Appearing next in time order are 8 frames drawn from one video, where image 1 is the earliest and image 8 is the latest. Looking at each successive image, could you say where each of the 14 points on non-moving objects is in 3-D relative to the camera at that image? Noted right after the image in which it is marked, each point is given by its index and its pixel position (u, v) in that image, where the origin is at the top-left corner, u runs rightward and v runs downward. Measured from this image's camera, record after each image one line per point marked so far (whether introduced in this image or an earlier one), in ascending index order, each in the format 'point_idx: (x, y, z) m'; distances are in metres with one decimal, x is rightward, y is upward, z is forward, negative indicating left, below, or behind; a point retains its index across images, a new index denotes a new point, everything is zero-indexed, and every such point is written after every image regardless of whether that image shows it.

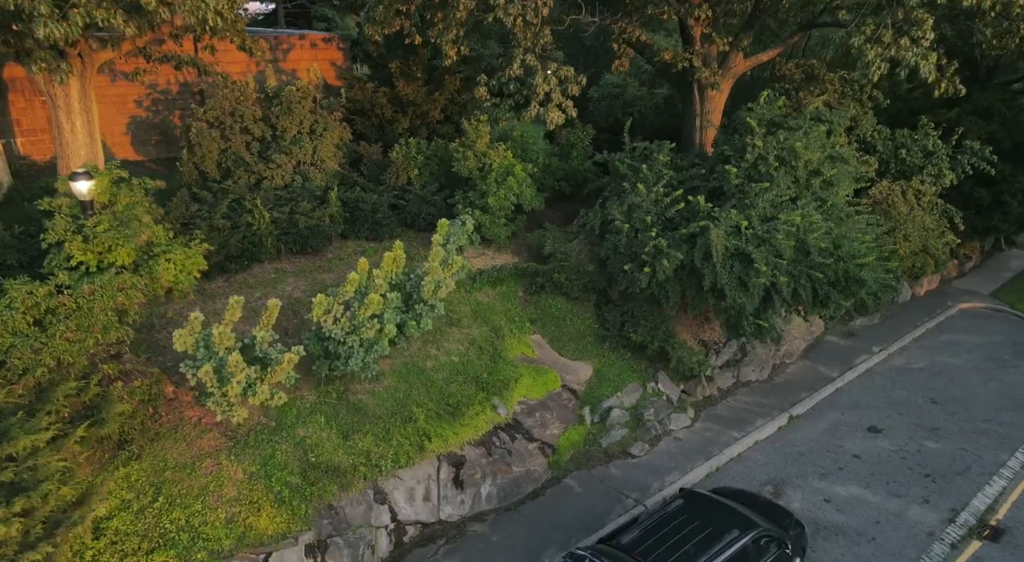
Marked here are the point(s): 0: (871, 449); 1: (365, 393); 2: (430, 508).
0: (+7.9, -3.7, +14.8) m
1: (-2.5, -1.9, +11.6) m
2: (-1.4, -3.9, +11.5) m
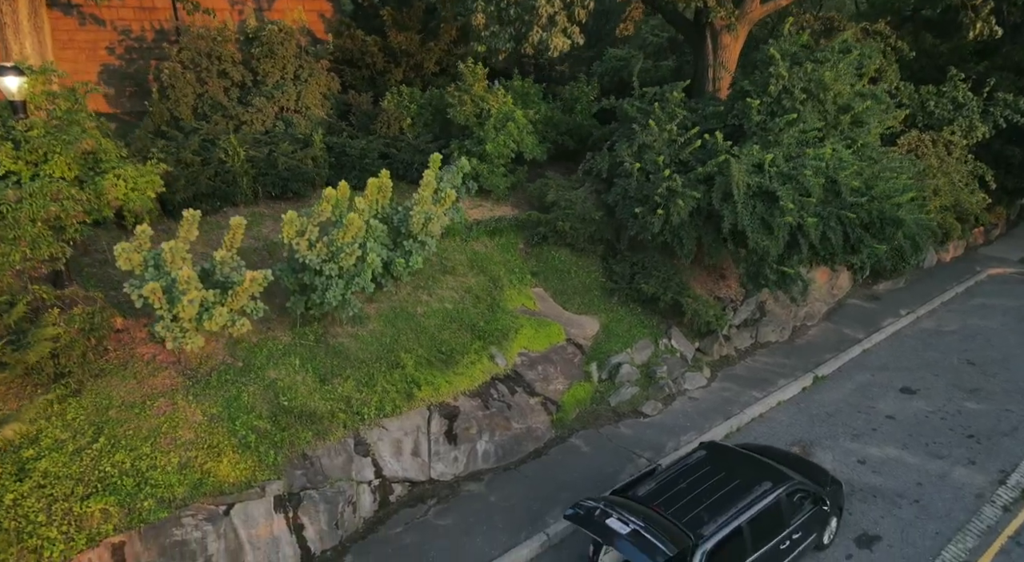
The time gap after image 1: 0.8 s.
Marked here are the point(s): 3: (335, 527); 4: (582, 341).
0: (+7.9, -2.6, +13.5) m
1: (-2.5, -0.8, +10.3) m
2: (-1.4, -2.8, +10.3) m
3: (-2.4, -3.3, +9.1) m
4: (+1.4, -1.2, +13.4) m
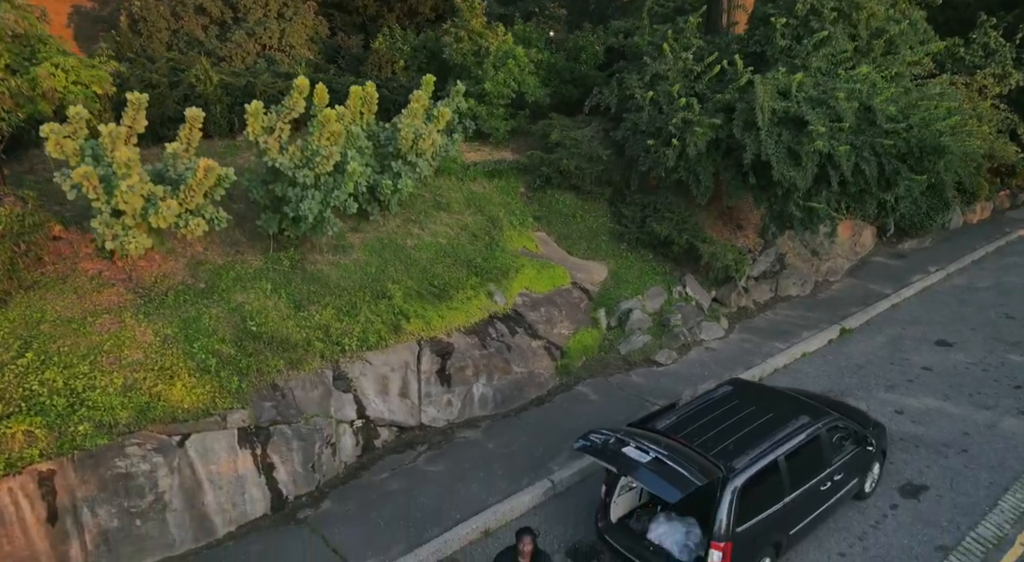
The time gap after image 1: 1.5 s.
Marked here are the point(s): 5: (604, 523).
0: (+7.9, -1.5, +12.3) m
1: (-2.5, +0.2, +9.2) m
2: (-1.4, -1.7, +9.2) m
3: (-2.4, -2.3, +8.0) m
4: (+1.4, -0.1, +12.3) m
5: (+1.0, -2.7, +7.5) m
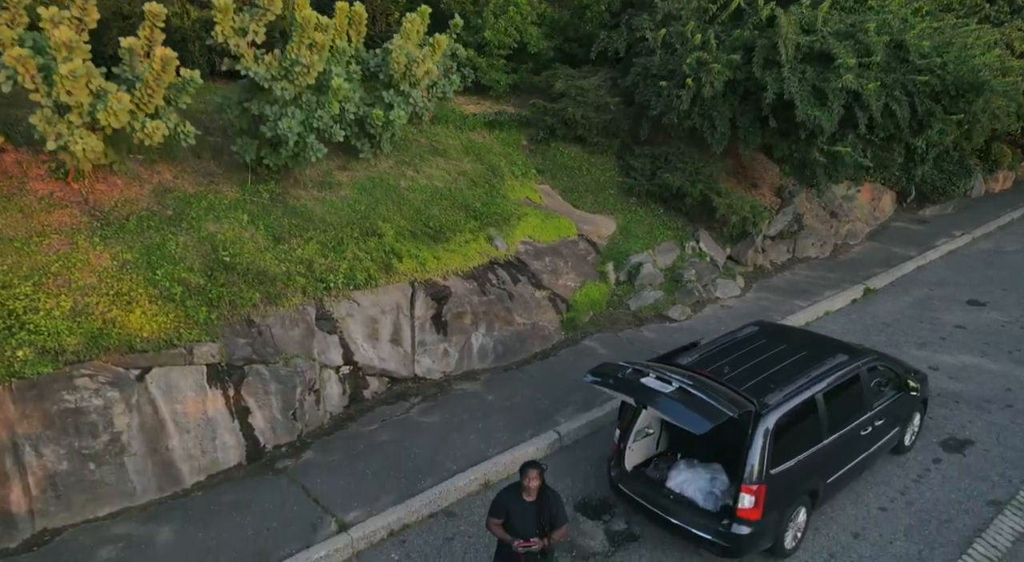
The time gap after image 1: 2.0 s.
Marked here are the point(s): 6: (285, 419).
0: (+7.9, -0.7, +11.5) m
1: (-2.5, +1.0, +8.4) m
2: (-1.4, -0.9, +8.4) m
3: (-2.4, -1.5, +7.2) m
4: (+1.4, +0.7, +11.5) m
5: (+1.0, -1.9, +6.7) m
6: (-2.4, -1.5, +7.2) m
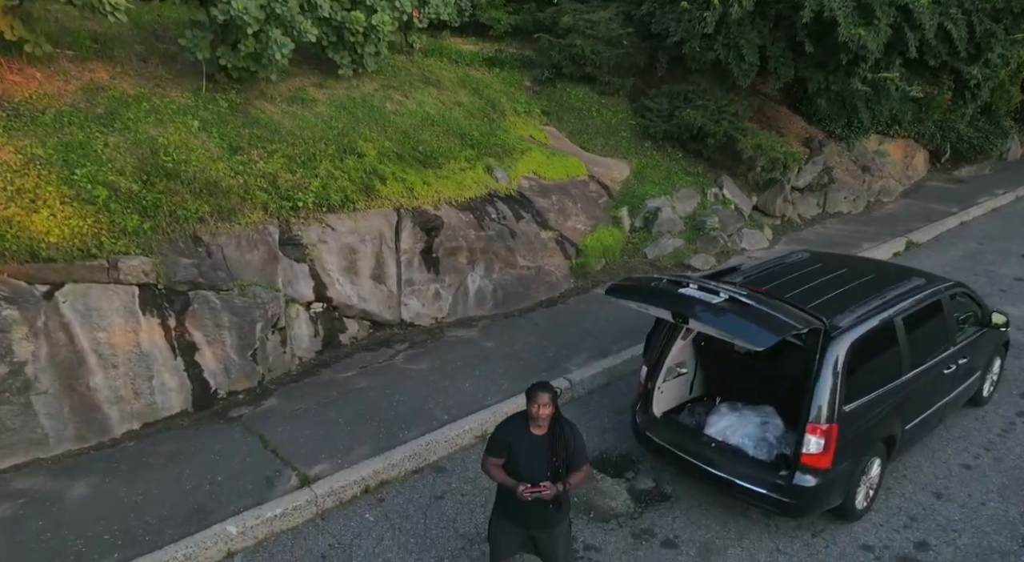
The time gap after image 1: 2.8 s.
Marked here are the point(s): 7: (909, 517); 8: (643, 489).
0: (+8.0, +0.1, +10.3) m
1: (-2.5, +1.8, +7.2) m
2: (-1.3, -0.2, +7.2) m
3: (-2.3, -0.7, +6.0) m
4: (+1.5, +1.5, +10.3) m
5: (+1.1, -1.1, +5.4) m
6: (-2.4, -0.7, +5.9) m
7: (+3.0, -1.8, +5.1) m
8: (+1.0, -1.7, +5.4) m
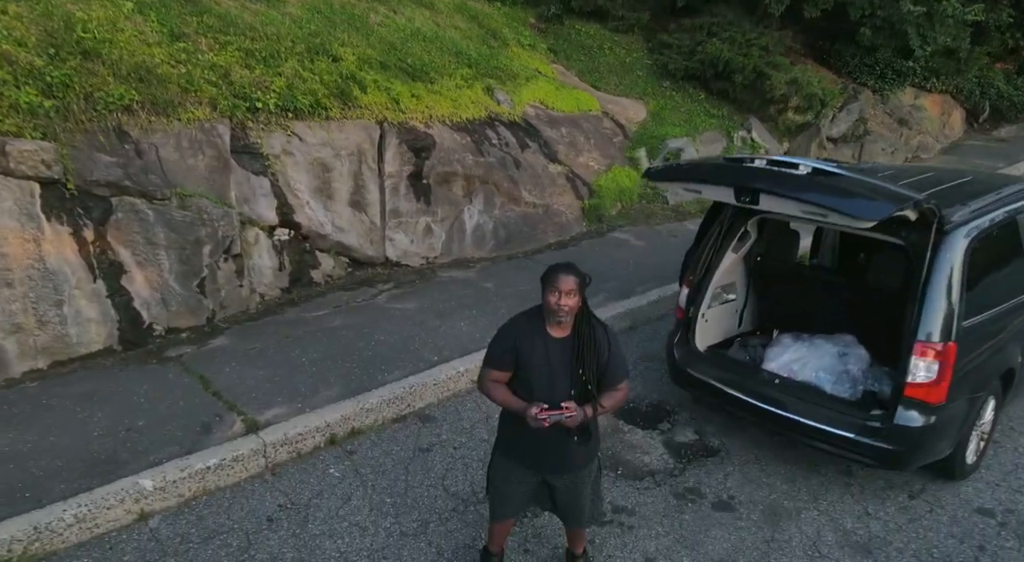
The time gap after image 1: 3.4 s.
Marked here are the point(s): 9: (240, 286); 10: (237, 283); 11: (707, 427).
0: (+8.0, +0.8, +9.1) m
1: (-2.5, +2.4, +6.1) m
2: (-1.3, +0.5, +6.0) m
3: (-2.3, -0.1, +4.9) m
4: (+1.5, +2.2, +9.1) m
5: (+1.1, -0.5, +4.3) m
6: (-2.3, -0.1, +4.8) m
7: (+3.0, -1.1, +3.9) m
8: (+1.1, -1.0, +4.3) m
9: (-2.1, 0.0, +5.2) m
10: (-2.1, 0.0, +5.2) m
11: (+1.3, -1.0, +4.5) m
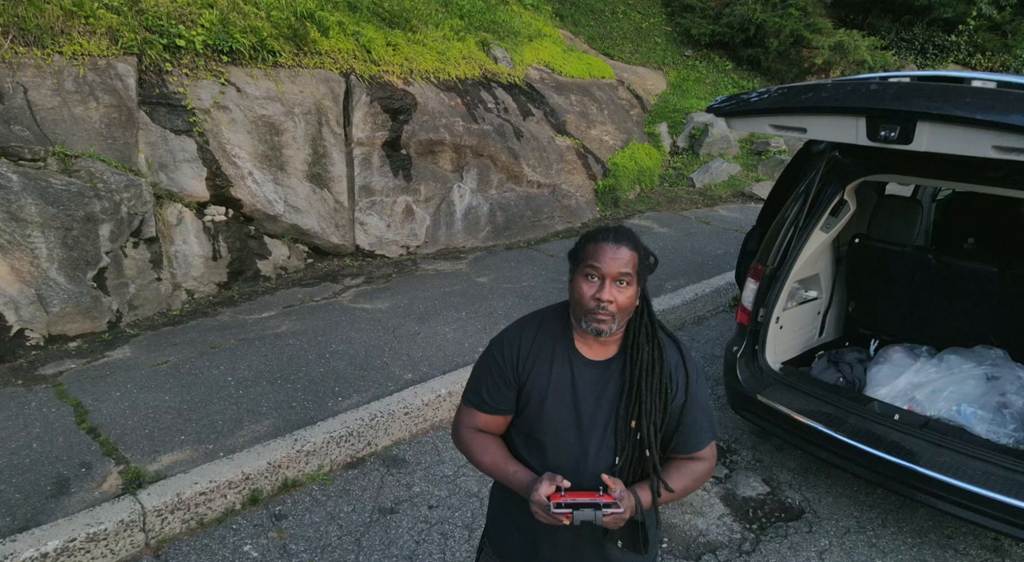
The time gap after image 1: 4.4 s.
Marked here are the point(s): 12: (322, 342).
0: (+8.0, +0.8, +7.9) m
1: (-2.5, +2.5, +4.8) m
2: (-1.3, +0.5, +4.8) m
3: (-2.3, 0.0, +3.7) m
4: (+1.5, +2.2, +7.9) m
5: (+1.1, -0.4, +3.1) m
6: (-2.3, 0.0, +3.6) m
7: (+3.0, -1.1, +2.7) m
8: (+1.1, -1.0, +3.1) m
9: (-2.1, 0.0, +4.0) m
10: (-2.1, 0.0, +4.0) m
11: (+1.3, -0.9, +3.2) m
12: (-1.1, -0.3, +3.9) m
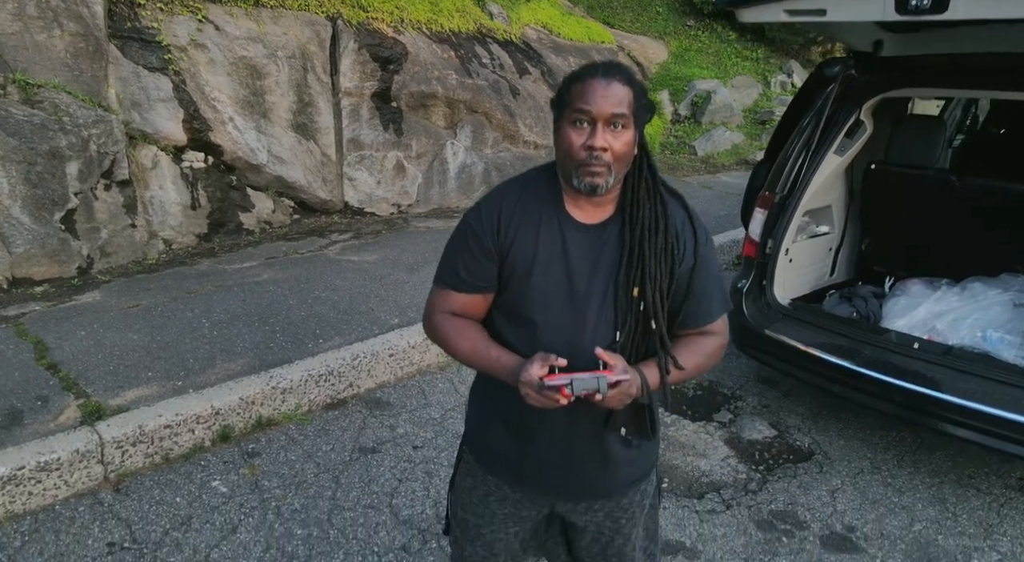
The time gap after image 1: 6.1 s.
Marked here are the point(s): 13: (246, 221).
0: (+8.0, +1.1, +7.7) m
1: (-2.5, +2.8, +4.6) m
2: (-1.3, +0.8, +4.6) m
3: (-2.3, +0.3, +3.5) m
4: (+1.5, +2.5, +7.7) m
5: (+1.0, -0.1, +2.9) m
6: (-2.4, +0.3, +3.4) m
7: (+3.0, -0.8, +2.5) m
8: (+1.0, -0.7, +2.9) m
9: (-2.2, +0.3, +3.8) m
10: (-2.2, +0.3, +3.8) m
11: (+1.2, -0.6, +3.0) m
12: (-1.1, 0.0, +3.7) m
13: (-1.7, +0.4, +4.4) m
